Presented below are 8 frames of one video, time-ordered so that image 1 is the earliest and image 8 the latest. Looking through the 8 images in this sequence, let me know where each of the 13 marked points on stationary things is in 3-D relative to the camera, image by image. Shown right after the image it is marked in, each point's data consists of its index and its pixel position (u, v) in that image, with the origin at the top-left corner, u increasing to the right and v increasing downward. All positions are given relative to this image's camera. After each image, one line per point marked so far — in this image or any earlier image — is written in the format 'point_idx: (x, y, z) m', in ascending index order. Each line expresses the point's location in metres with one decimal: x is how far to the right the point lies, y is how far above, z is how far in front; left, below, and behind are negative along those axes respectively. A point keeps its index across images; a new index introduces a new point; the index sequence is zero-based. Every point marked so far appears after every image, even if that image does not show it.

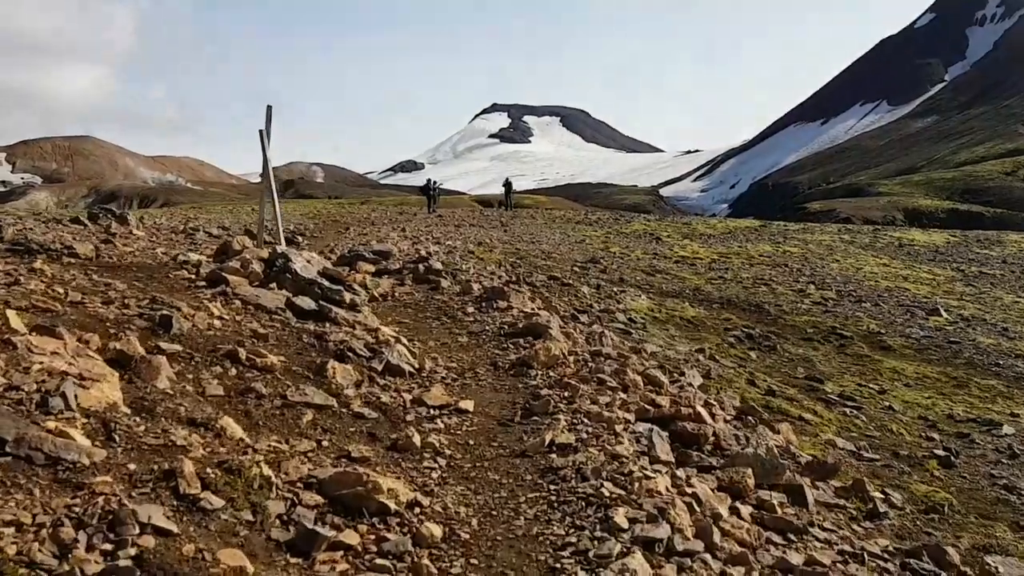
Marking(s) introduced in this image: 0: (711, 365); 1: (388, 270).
0: (+4.2, -1.6, +17.3) m
1: (-3.0, +0.5, +19.8) m
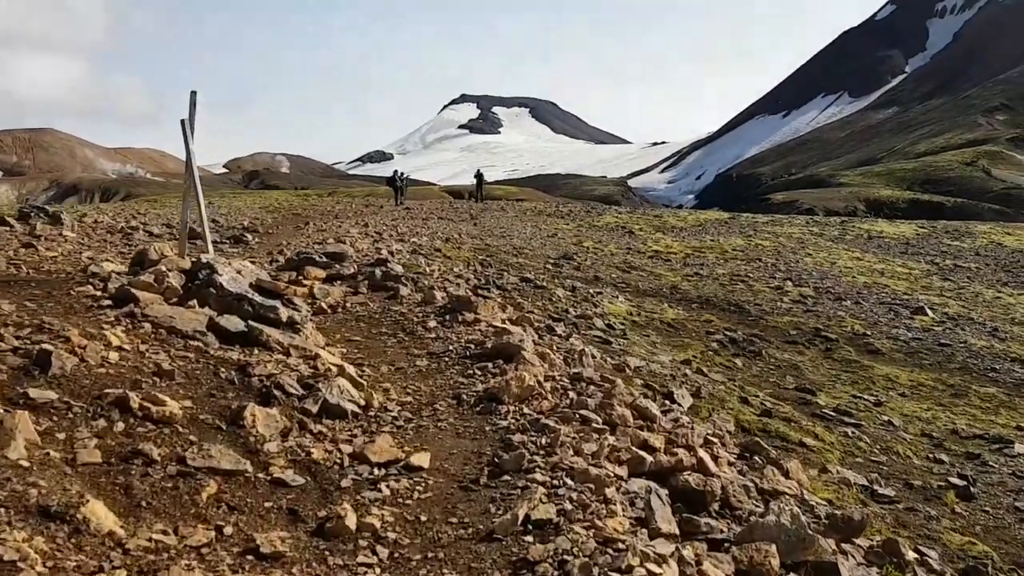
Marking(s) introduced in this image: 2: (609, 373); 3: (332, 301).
0: (+3.5, -1.7, +15.6) m
1: (-3.7, +0.3, +17.8) m
2: (+1.6, -1.4, +13.3) m
3: (-3.4, -0.3, +15.5) m
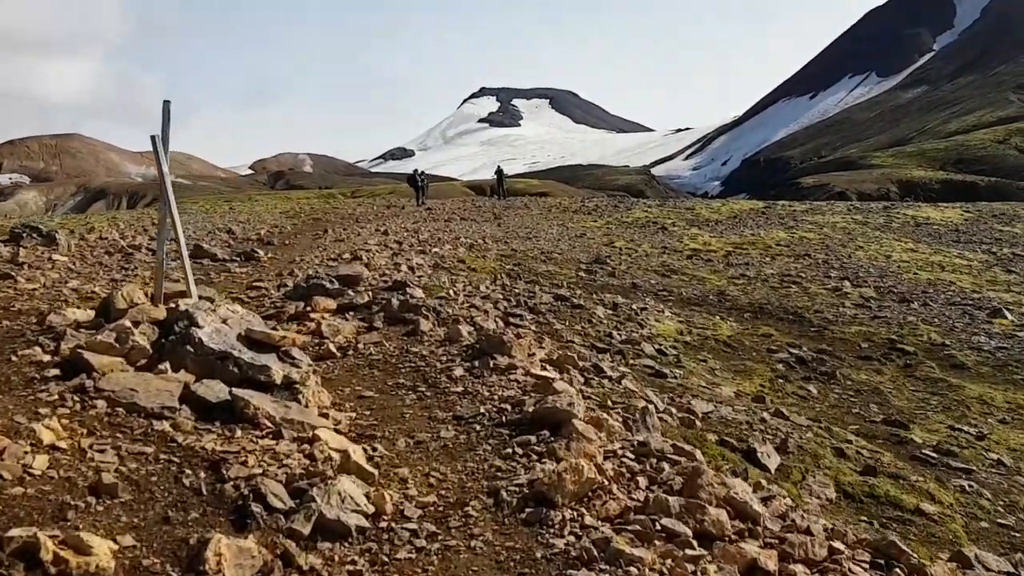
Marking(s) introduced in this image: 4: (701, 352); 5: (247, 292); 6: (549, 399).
0: (+4.2, -2.2, +13.1) m
1: (-3.0, -0.3, +15.5) m
2: (+2.2, -1.9, +10.8) m
3: (-2.7, -0.9, +13.2) m
4: (+4.3, -1.5, +18.8) m
5: (-5.8, -0.1, +18.3) m
6: (+0.4, -1.3, +9.8) m
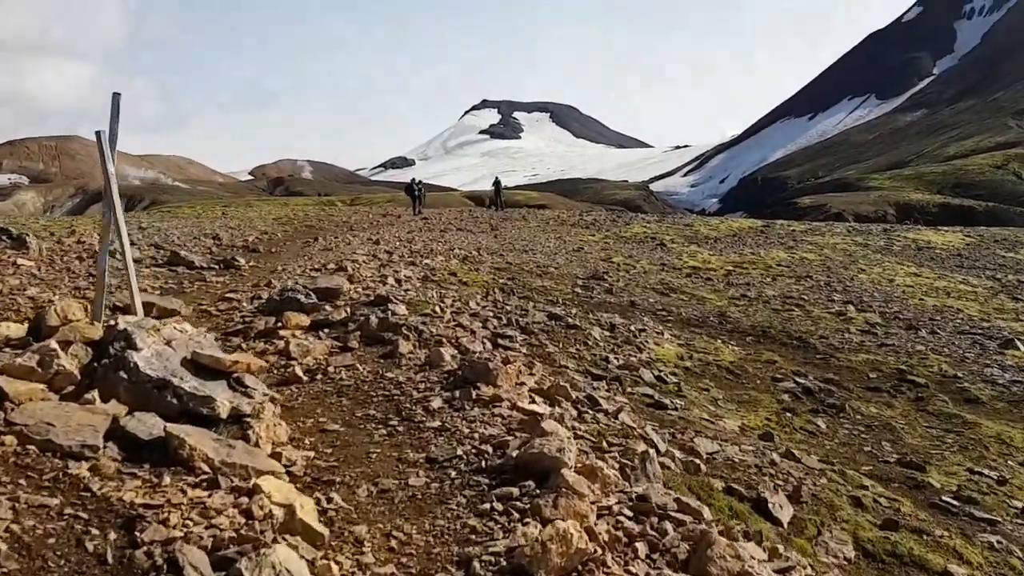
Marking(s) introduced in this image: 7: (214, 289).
0: (+4.0, -2.6, +11.9) m
1: (-3.2, -0.6, +14.3) m
2: (+2.0, -2.3, +9.6) m
3: (-2.9, -1.1, +11.9) m
4: (+4.1, -2.0, +17.6) m
5: (-6.1, -0.3, +17.1) m
6: (+0.3, -1.6, +8.6) m
7: (-7.0, -0.1, +19.3) m
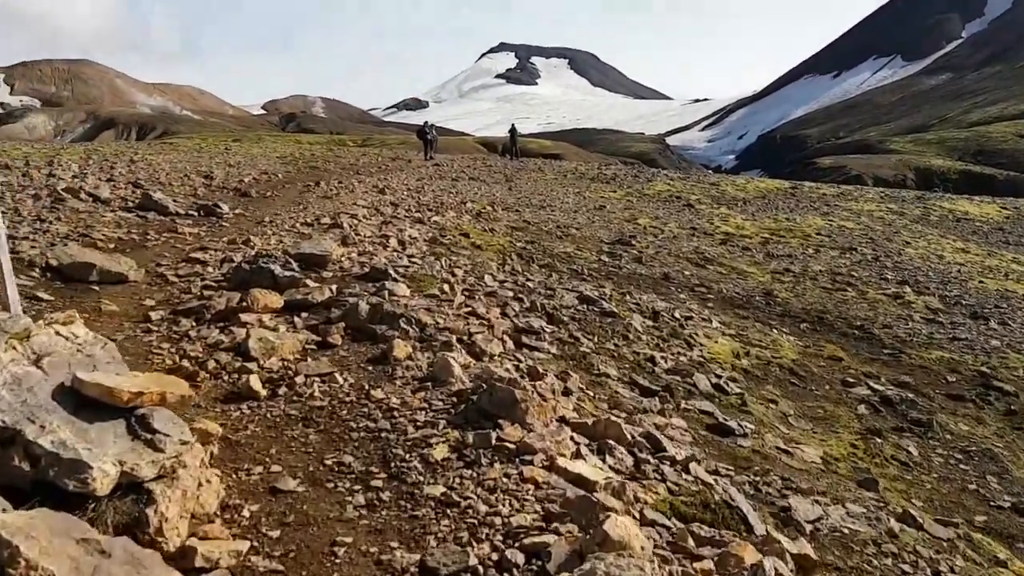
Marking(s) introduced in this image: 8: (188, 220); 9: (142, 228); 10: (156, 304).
0: (+4.3, -2.7, +8.8) m
1: (-2.7, -0.2, +11.1) m
2: (+2.2, -2.4, +6.5) m
3: (-2.5, -0.9, +8.8) m
4: (+4.4, -1.7, +14.5) m
5: (-5.6, +0.3, +13.9) m
6: (+0.6, -1.7, +5.5) m
7: (-6.5, +0.8, +16.2) m
8: (-7.8, +1.6, +19.8) m
9: (-8.0, +1.3, +17.8) m
10: (-4.9, -0.2, +11.5) m
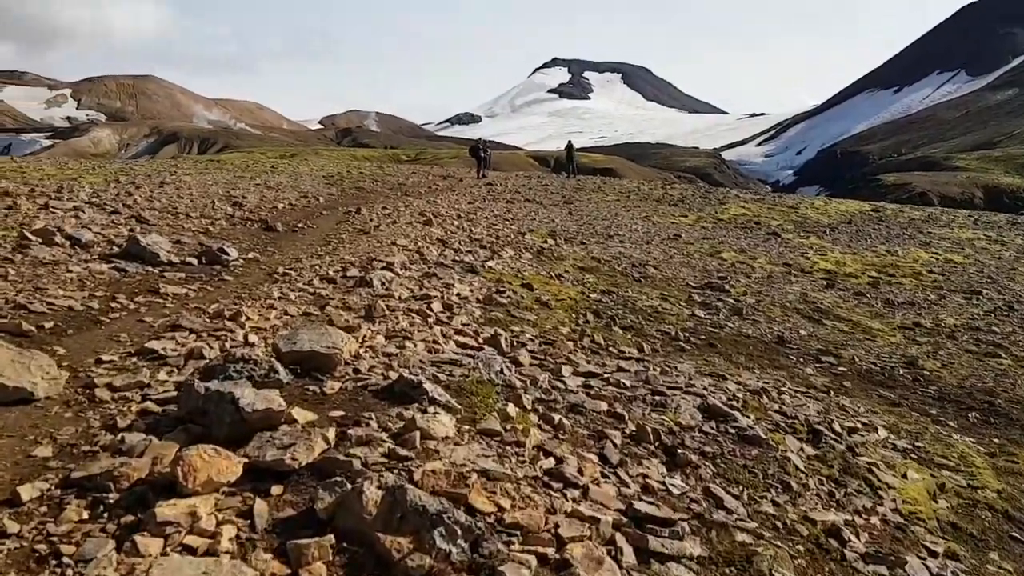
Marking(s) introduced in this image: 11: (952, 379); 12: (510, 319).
0: (+5.0, -4.0, +3.8) m
1: (-1.8, -1.5, +6.6) m
2: (+2.9, -3.7, +1.7) m
3: (-1.8, -2.1, +4.3) m
4: (+5.5, -3.1, +9.5) m
5: (-4.5, -0.9, +9.6) m
6: (+1.1, -2.9, +0.7) m
7: (-5.2, -0.5, +11.9) m
8: (-6.3, +0.3, +15.6) m
9: (-6.6, 0.0, +13.7) m
10: (-4.0, -1.5, +7.1) m
11: (+10.1, -2.1, +18.8) m
12: (0.0, -0.5, +14.8) m
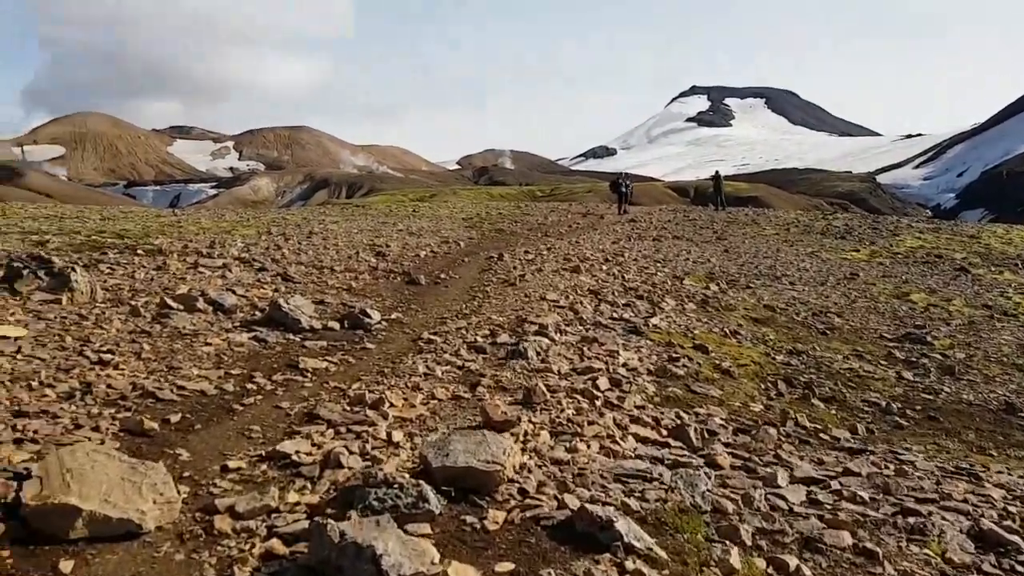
0: (+5.9, -4.5, +0.7) m
1: (-0.4, -2.2, +4.7) m
2: (+3.4, -4.2, -1.0) m
3: (-0.7, -2.8, +2.4) m
4: (+7.4, -3.9, +6.2) m
5: (-2.5, -1.9, +8.0) m
6: (+1.6, -3.4, -1.7) m
7: (-2.9, -1.5, +10.5) m
8: (-3.3, -0.9, +14.3) m
9: (-4.0, -1.2, +12.5) m
10: (-2.4, -2.3, +5.6) m
11: (+13.3, -3.1, +14.8) m
12: (+2.7, -1.6, +12.5) m
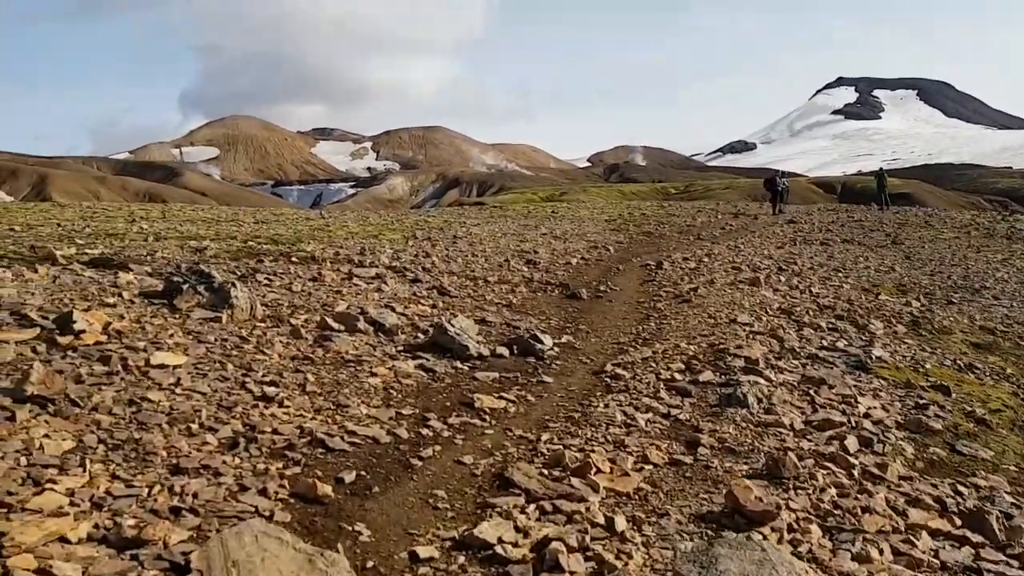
0: (+6.7, -5.0, -2.2) m
1: (+1.1, -2.7, +2.7) m
2: (+4.0, -4.6, -3.5) m
3: (+0.4, -3.2, +0.5) m
4: (+9.0, -4.4, +3.1) m
5: (-0.5, -2.2, +6.4) m
6: (+2.1, -3.9, -3.8) m
7: (-0.4, -1.9, +8.8) m
8: (-0.3, -1.3, +12.7) m
9: (-1.2, -1.5, +10.9) m
10: (-0.8, -2.7, +3.9) m
11: (+16.2, -3.7, +10.6) m
12: (+5.4, -2.0, +10.0) m
